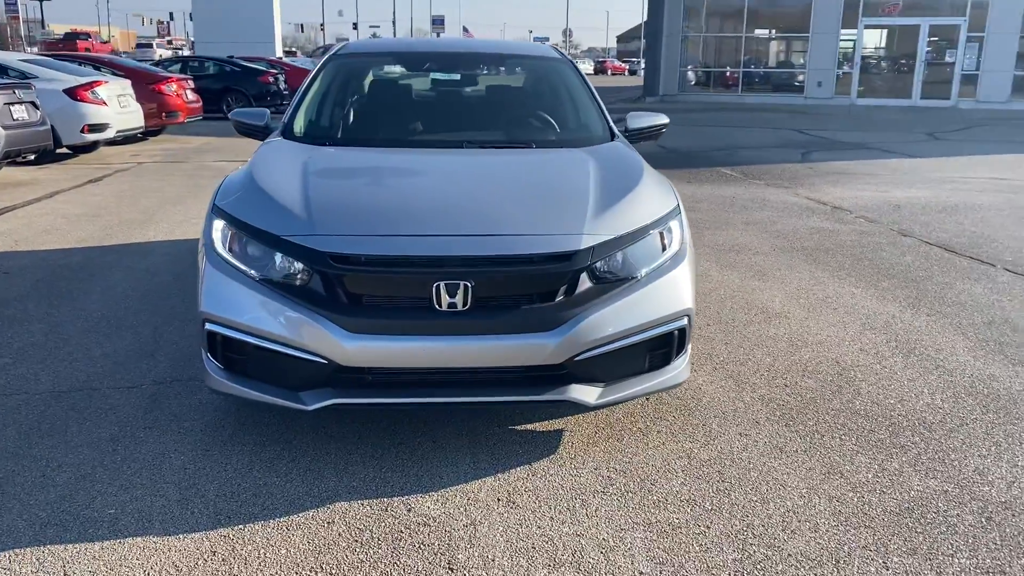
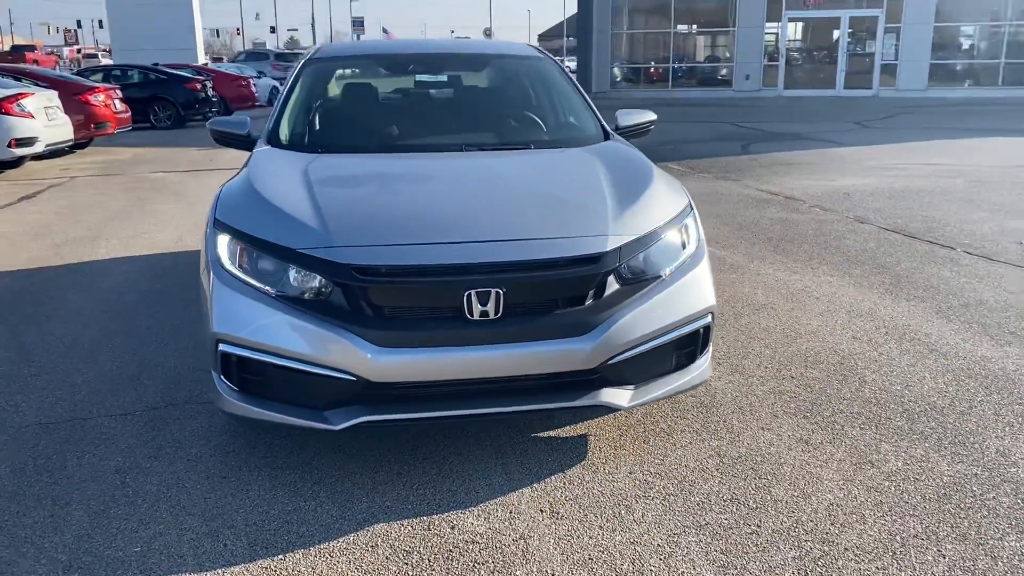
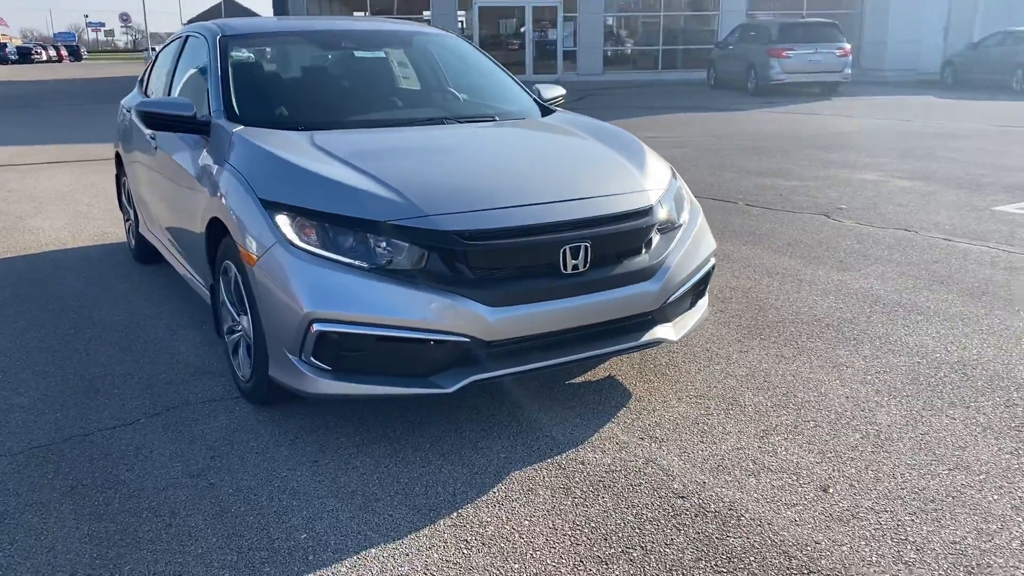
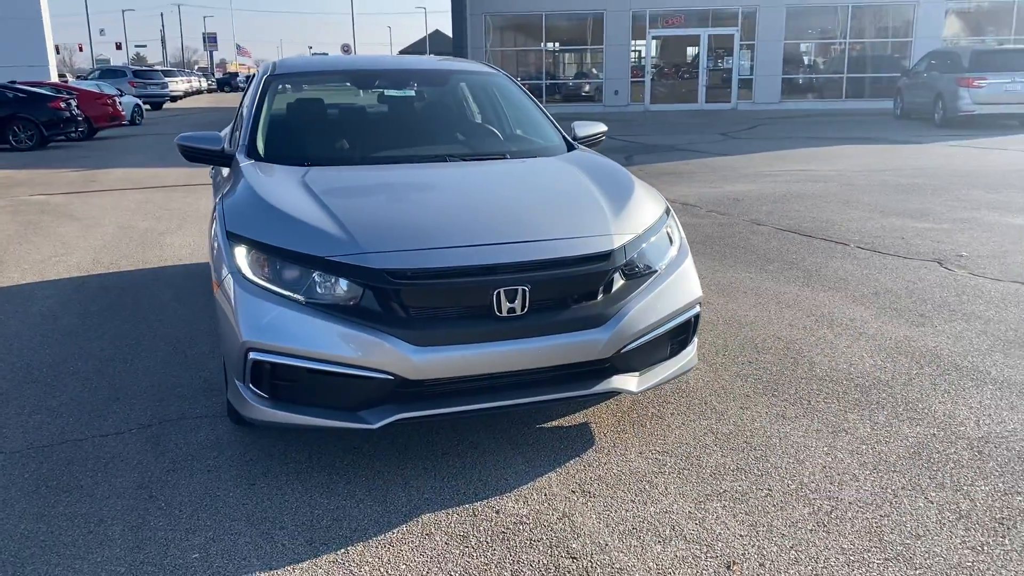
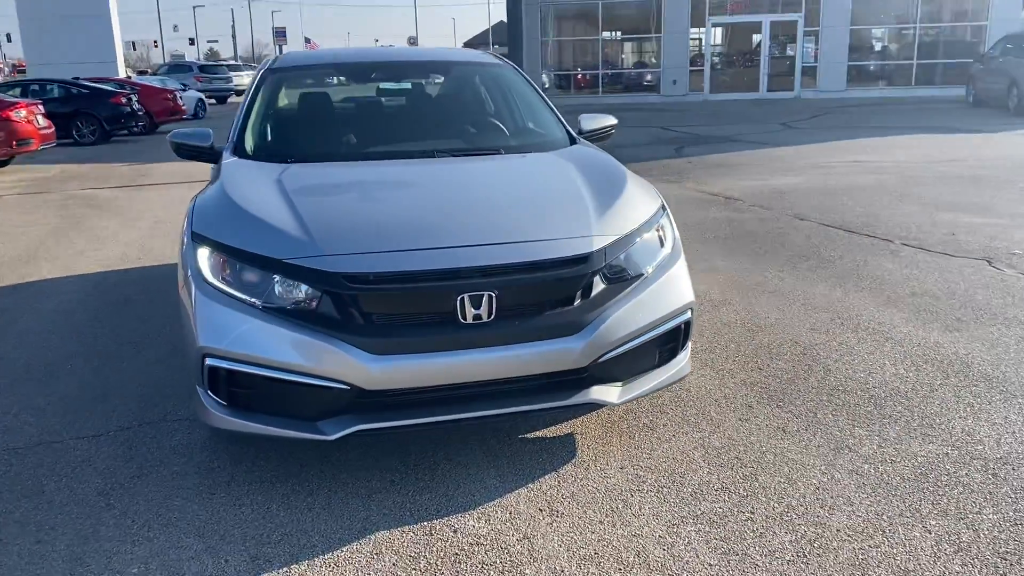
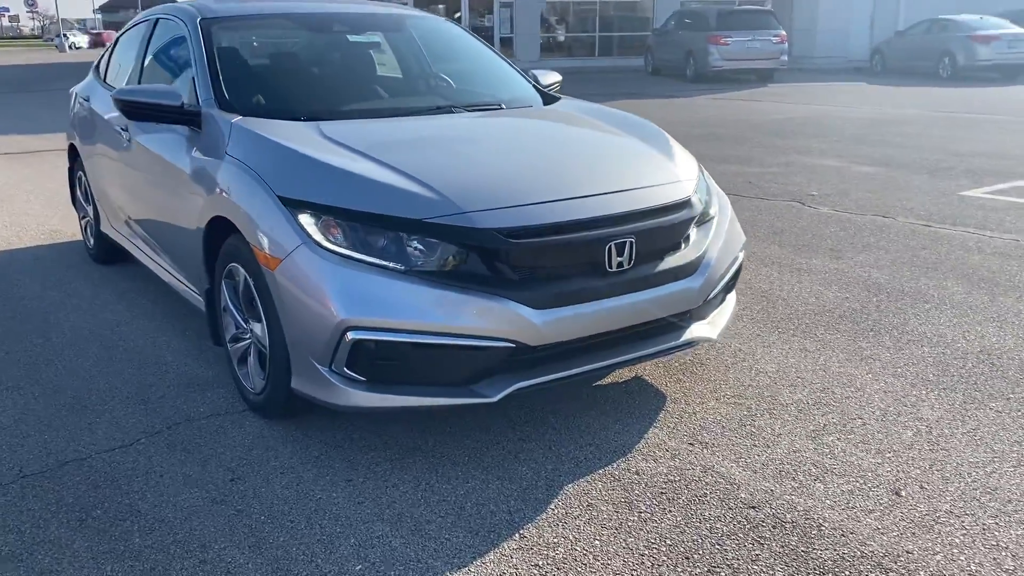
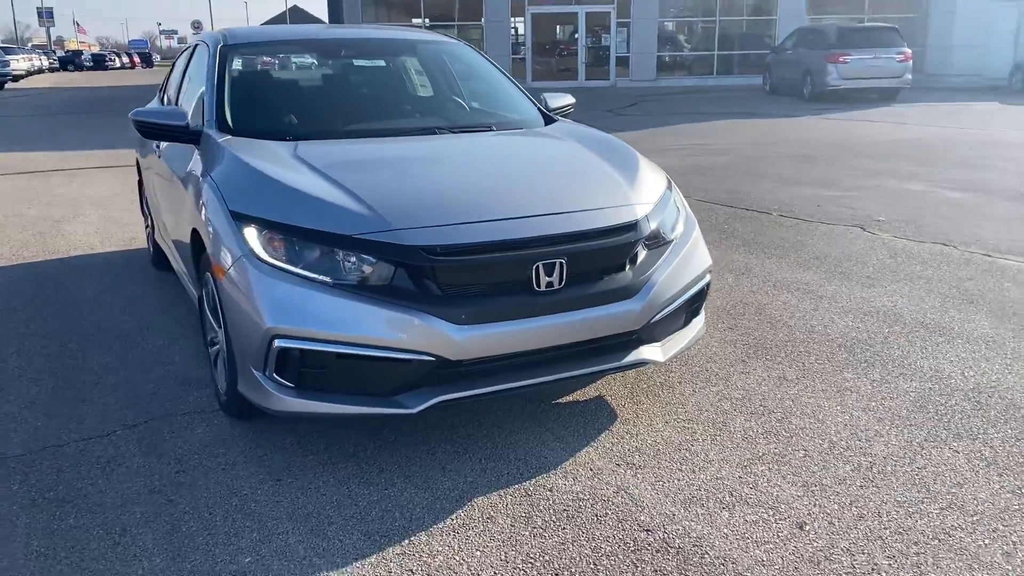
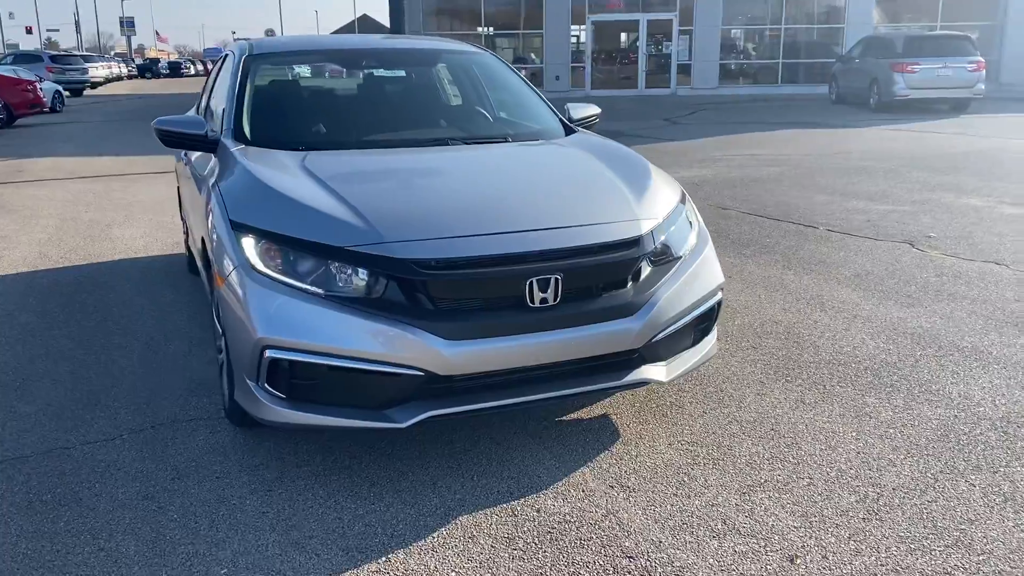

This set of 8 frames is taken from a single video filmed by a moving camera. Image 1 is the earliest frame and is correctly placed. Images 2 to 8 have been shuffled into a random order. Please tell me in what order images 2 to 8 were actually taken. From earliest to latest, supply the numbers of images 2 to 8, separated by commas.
2, 5, 4, 8, 7, 3, 6
